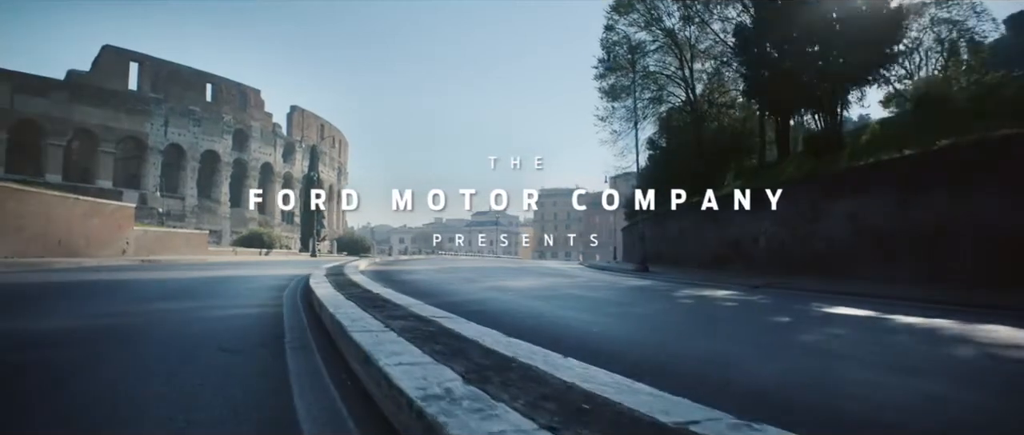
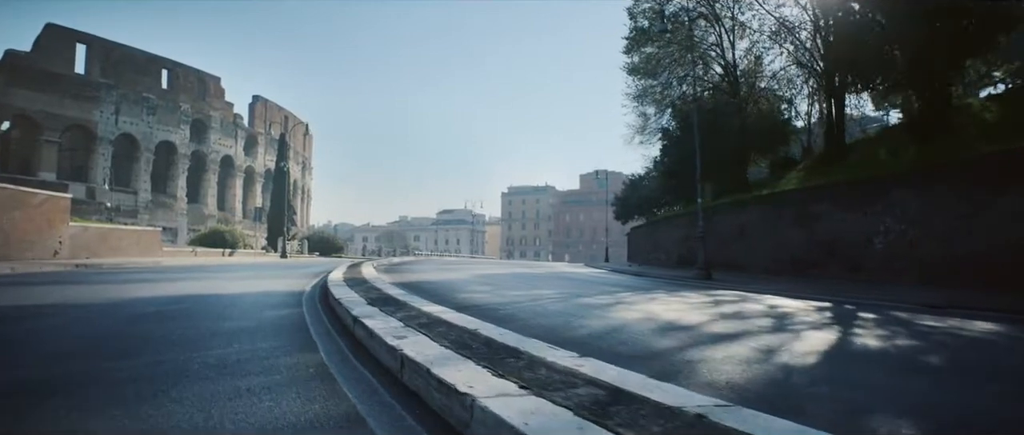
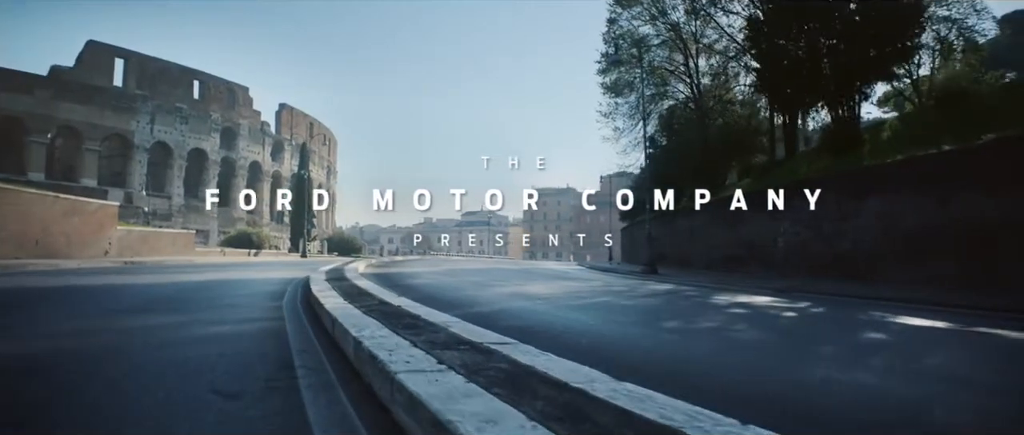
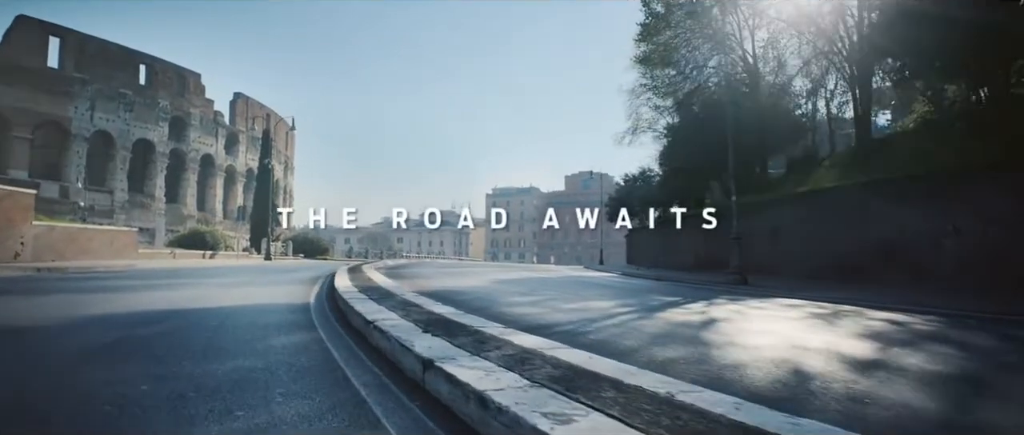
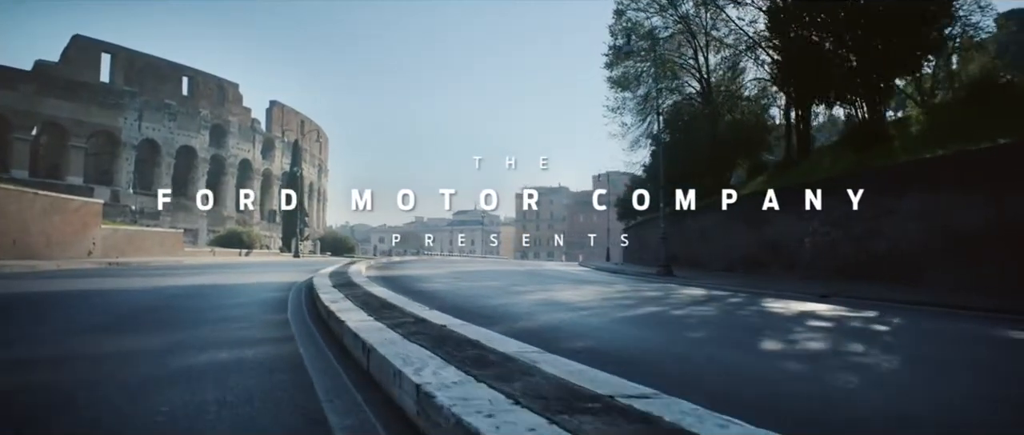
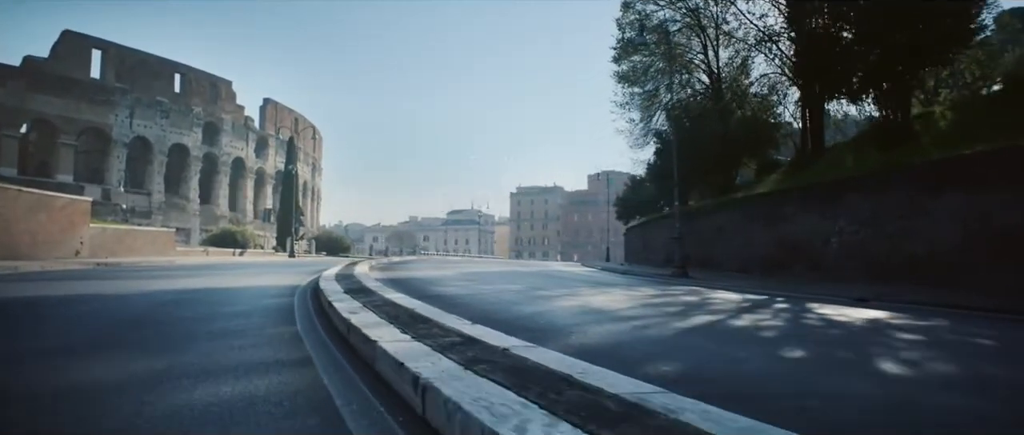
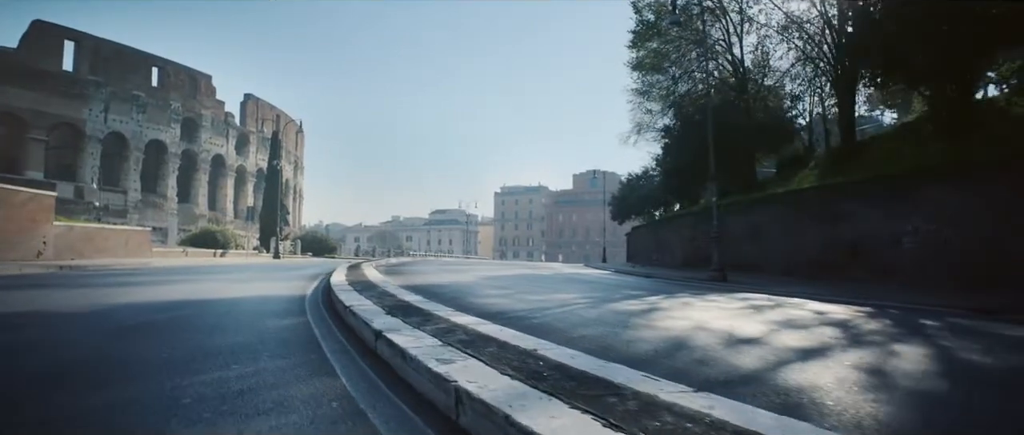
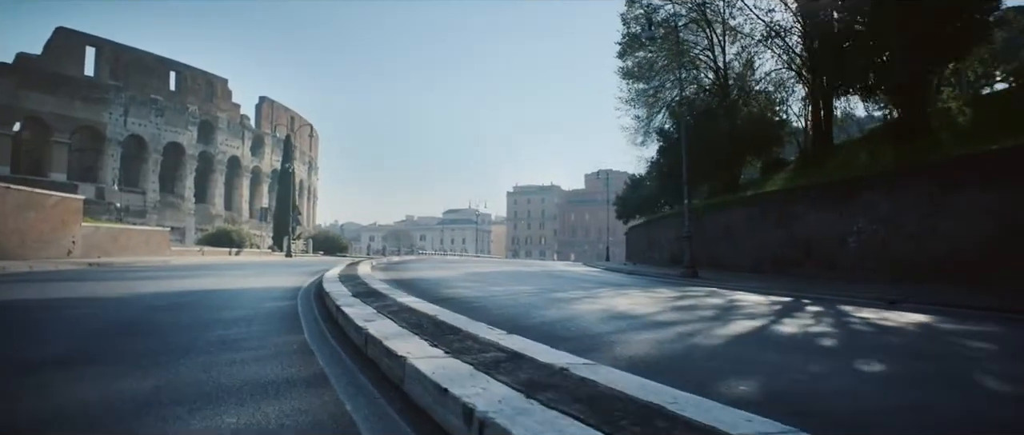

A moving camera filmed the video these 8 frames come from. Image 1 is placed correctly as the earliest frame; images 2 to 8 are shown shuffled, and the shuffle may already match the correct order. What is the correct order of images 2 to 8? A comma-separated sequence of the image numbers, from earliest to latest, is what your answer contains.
3, 5, 6, 8, 2, 7, 4
